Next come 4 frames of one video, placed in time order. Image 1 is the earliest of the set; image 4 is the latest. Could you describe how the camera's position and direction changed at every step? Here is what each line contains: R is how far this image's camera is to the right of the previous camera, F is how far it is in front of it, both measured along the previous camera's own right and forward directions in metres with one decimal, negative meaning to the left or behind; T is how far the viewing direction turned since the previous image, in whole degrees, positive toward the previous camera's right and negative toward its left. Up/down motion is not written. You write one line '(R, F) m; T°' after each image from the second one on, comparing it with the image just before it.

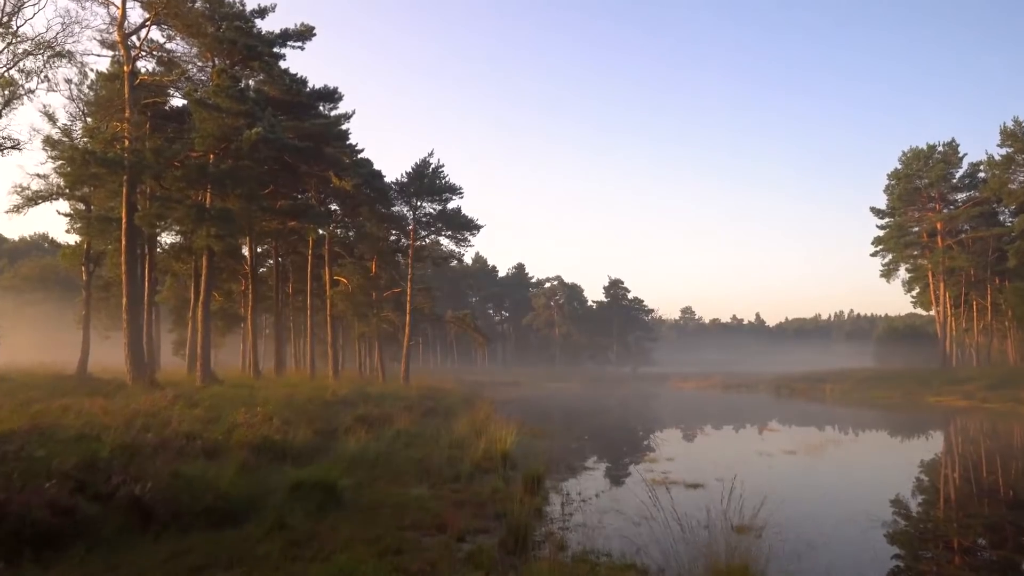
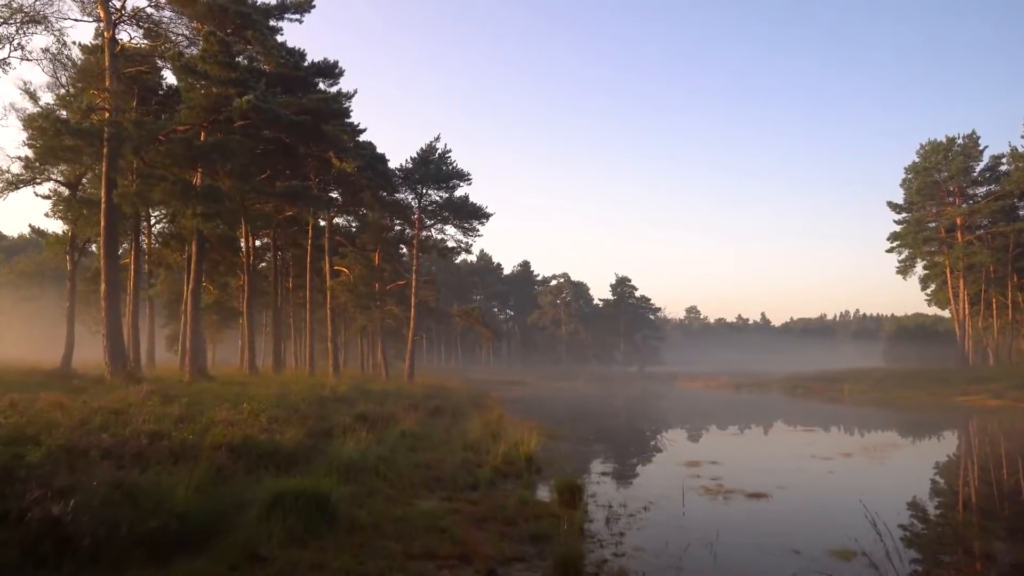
(-0.4, +1.9) m; 0°
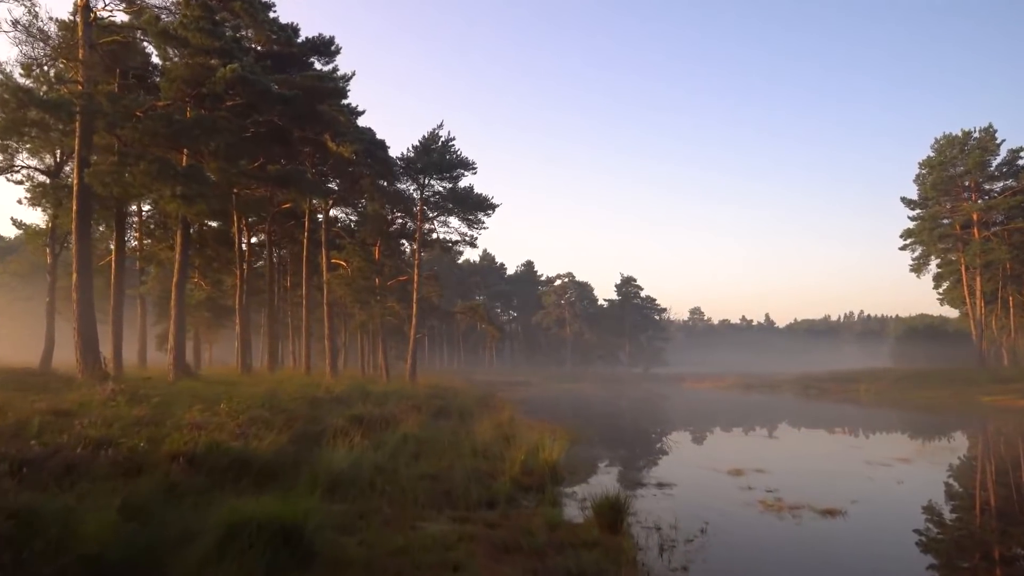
(-0.3, +1.8) m; 0°
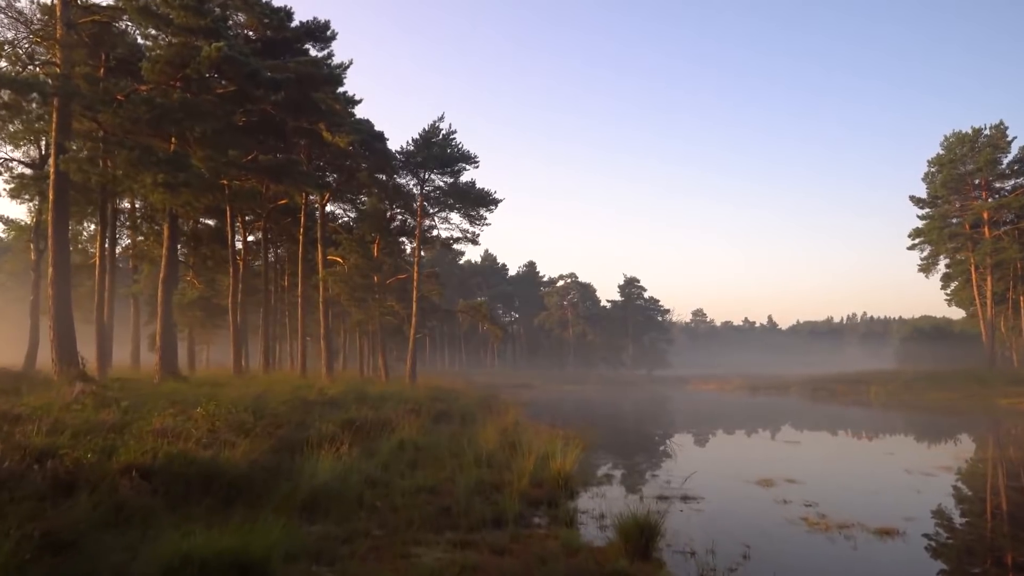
(-0.1, +1.1) m; 0°
